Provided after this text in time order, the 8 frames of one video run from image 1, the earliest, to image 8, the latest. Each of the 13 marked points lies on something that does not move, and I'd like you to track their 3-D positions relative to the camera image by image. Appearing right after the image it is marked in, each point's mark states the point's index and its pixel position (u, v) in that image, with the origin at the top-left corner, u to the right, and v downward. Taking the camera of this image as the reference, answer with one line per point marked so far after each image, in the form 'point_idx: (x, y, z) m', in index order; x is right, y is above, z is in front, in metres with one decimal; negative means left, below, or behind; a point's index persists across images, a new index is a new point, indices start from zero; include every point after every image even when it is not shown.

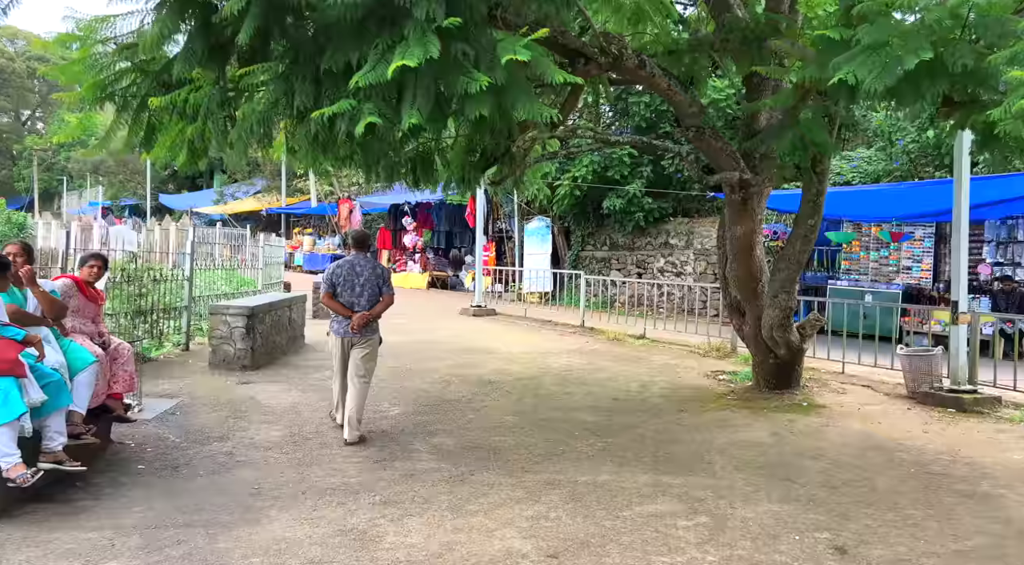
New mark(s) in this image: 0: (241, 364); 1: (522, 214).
0: (-2.8, -0.9, +7.5) m
1: (+0.2, +1.6, +16.8) m
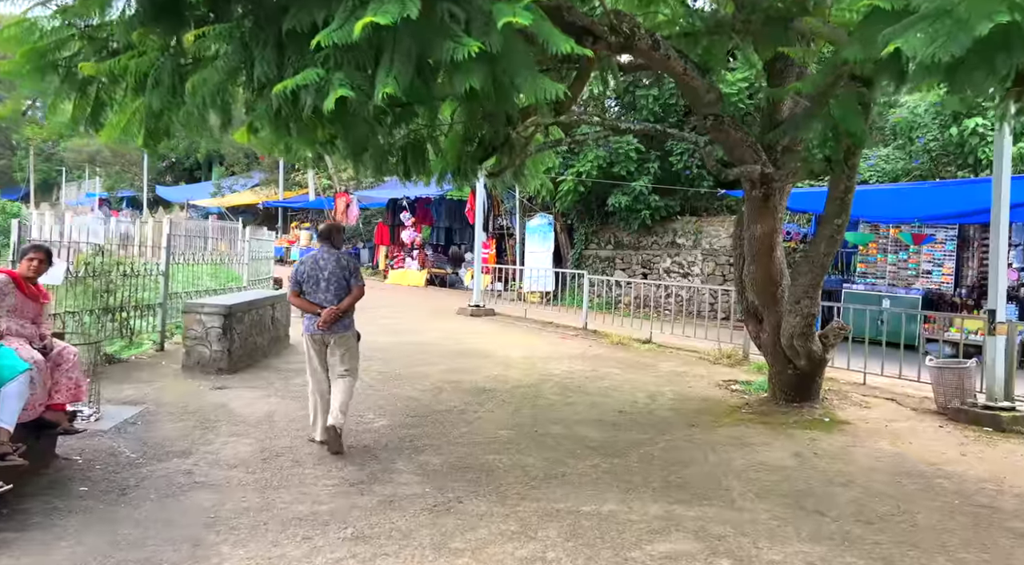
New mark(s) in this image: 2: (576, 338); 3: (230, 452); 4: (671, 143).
0: (-2.8, -0.8, +7.0) m
1: (+0.3, +1.6, +16.2) m
2: (+0.9, -0.8, +10.4) m
3: (-1.9, -1.1, +4.9) m
4: (+3.1, +2.7, +13.9) m
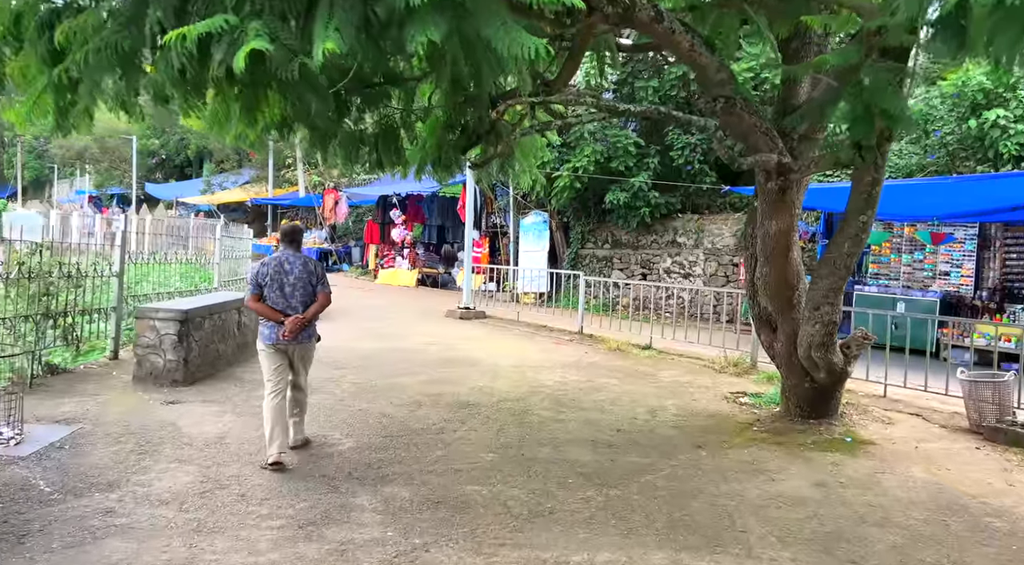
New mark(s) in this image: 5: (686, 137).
0: (-3.0, -0.8, +6.3) m
1: (+0.1, +1.6, +15.5) m
2: (+0.8, -0.8, +9.8) m
3: (-2.0, -1.2, +4.2) m
4: (+2.9, +2.7, +13.3) m
5: (+3.2, +2.6, +13.1) m
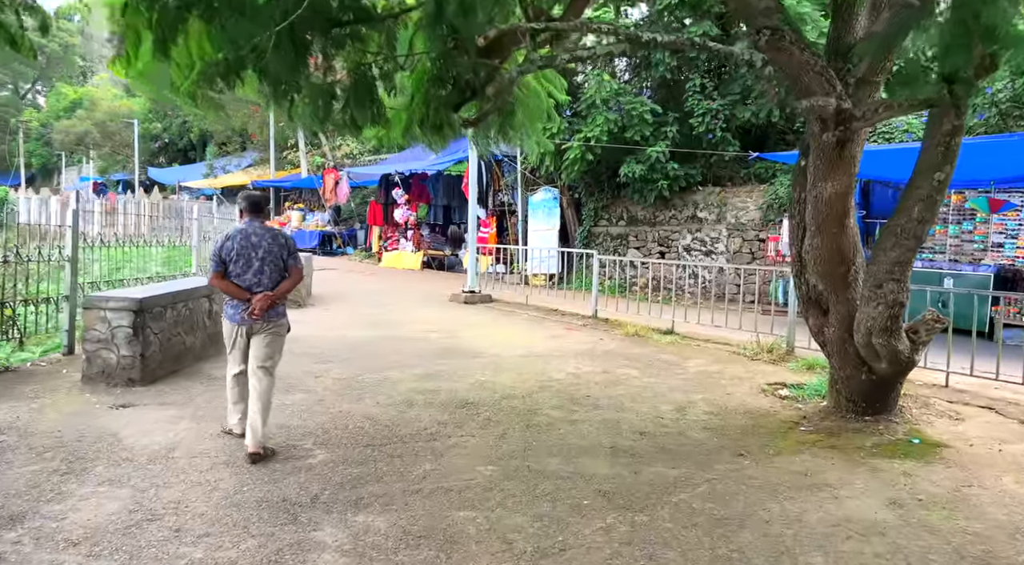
0: (-2.9, -0.7, +5.5) m
1: (+0.3, +2.0, +14.6) m
2: (+0.9, -0.6, +8.9) m
3: (-2.0, -1.1, +3.4) m
4: (+3.0, +3.0, +12.3) m
5: (+3.3, +3.0, +12.1) m
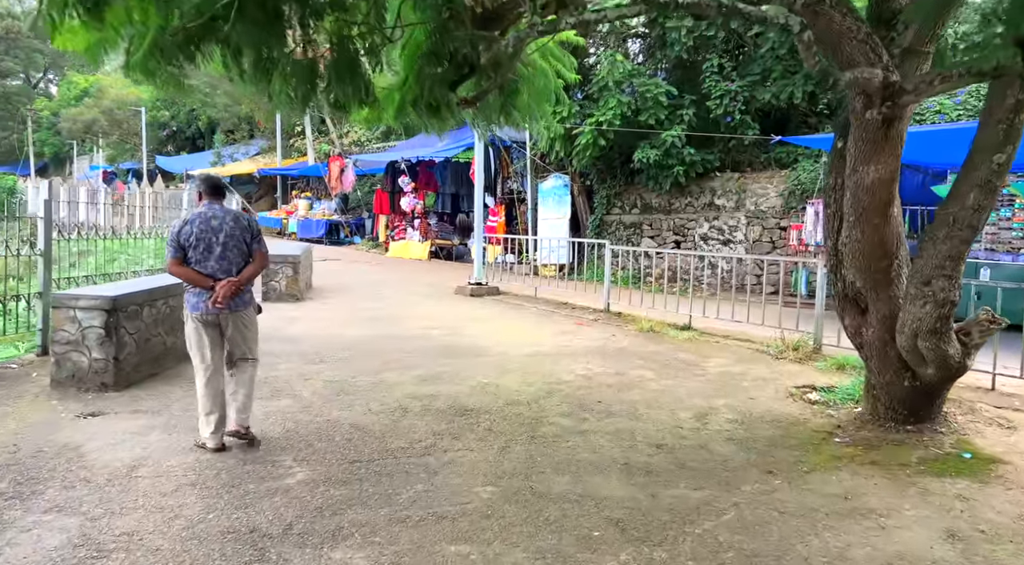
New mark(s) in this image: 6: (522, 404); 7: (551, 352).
0: (-2.9, -0.7, +5.1) m
1: (+0.5, +2.2, +14.1) m
2: (+1.0, -0.5, +8.4) m
3: (-2.0, -1.1, +3.0) m
4: (+3.2, +3.2, +11.7) m
5: (+3.4, +3.2, +11.6) m
6: (+0.1, -0.9, +5.1) m
7: (+0.4, -0.7, +6.8) m
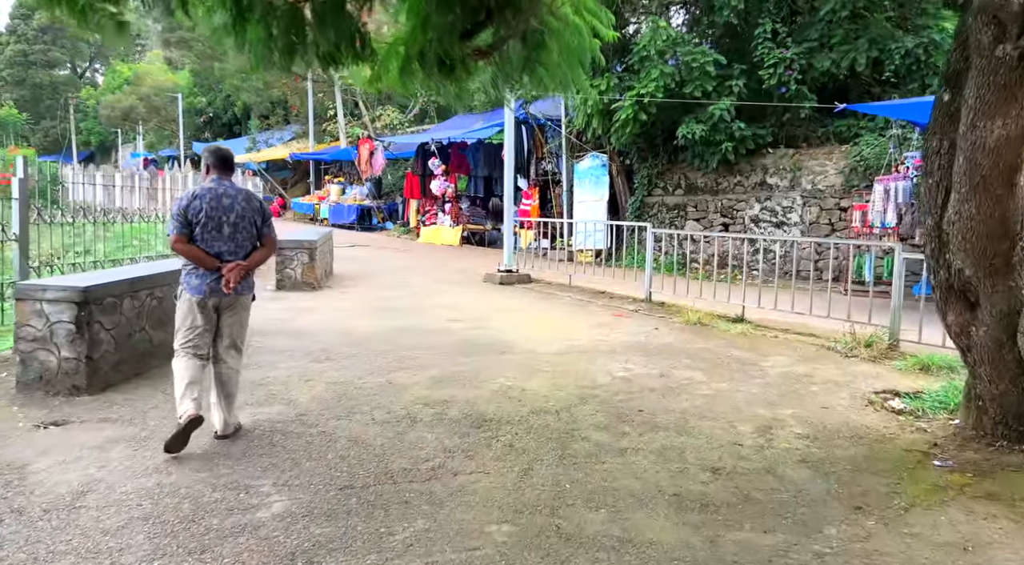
0: (-2.7, -0.6, +4.5) m
1: (+1.1, +2.4, +13.2) m
2: (+1.3, -0.3, +7.6) m
3: (-2.0, -1.1, +2.3) m
4: (+3.7, +3.4, +10.7) m
5: (+3.9, +3.4, +10.5) m
6: (+0.2, -0.8, +4.4) m
7: (+0.6, -0.5, +6.0) m
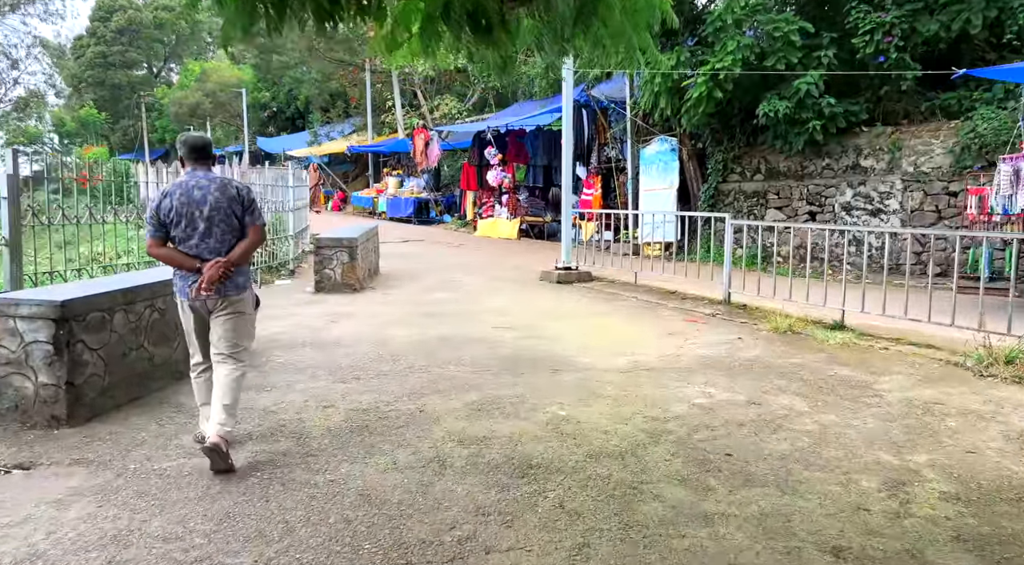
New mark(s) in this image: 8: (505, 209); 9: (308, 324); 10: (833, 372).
0: (-2.4, -0.7, +3.8) m
1: (+2.1, +2.5, +12.2) m
2: (+1.9, -0.3, +6.6) m
3: (-1.9, -1.2, +1.6) m
4: (+4.4, +3.5, +9.4) m
5: (+4.6, +3.4, +9.2) m
6: (+0.5, -0.8, +3.5) m
7: (+1.0, -0.6, +5.1) m
8: (-0.1, +1.6, +16.0) m
9: (-1.8, -0.4, +6.3) m
10: (+2.2, -0.6, +4.9) m
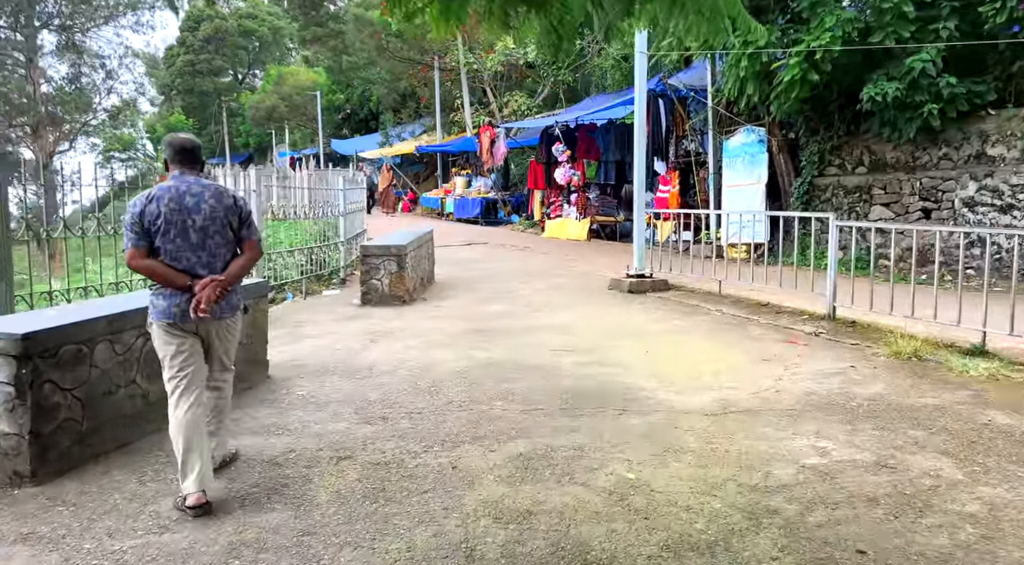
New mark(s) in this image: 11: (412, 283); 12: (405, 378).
0: (-2.2, -0.8, +3.2) m
1: (+3.2, +2.4, +11.0) m
2: (+2.4, -0.5, +5.5) m
3: (-1.9, -1.3, +1.0) m
4: (+5.2, +3.4, +8.0) m
5: (+5.4, +3.3, +7.8) m
6: (+0.7, -1.0, +2.6) m
7: (+1.4, -0.7, +4.1) m
8: (+1.3, +1.6, +15.1) m
9: (-1.3, -0.5, +5.6) m
10: (+2.5, -0.7, +3.8) m
11: (-1.0, 0.0, +7.4) m
12: (-0.7, -0.6, +4.8) m
